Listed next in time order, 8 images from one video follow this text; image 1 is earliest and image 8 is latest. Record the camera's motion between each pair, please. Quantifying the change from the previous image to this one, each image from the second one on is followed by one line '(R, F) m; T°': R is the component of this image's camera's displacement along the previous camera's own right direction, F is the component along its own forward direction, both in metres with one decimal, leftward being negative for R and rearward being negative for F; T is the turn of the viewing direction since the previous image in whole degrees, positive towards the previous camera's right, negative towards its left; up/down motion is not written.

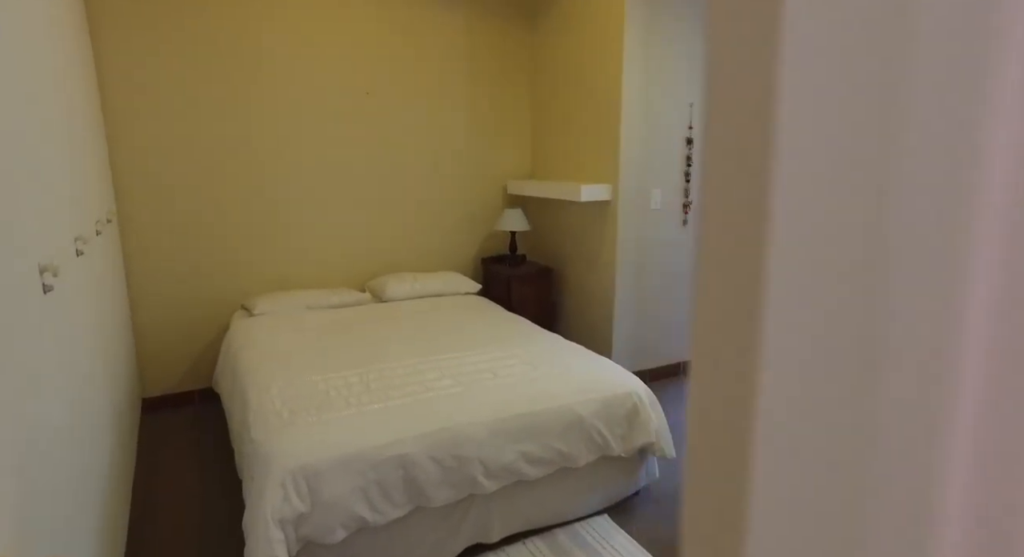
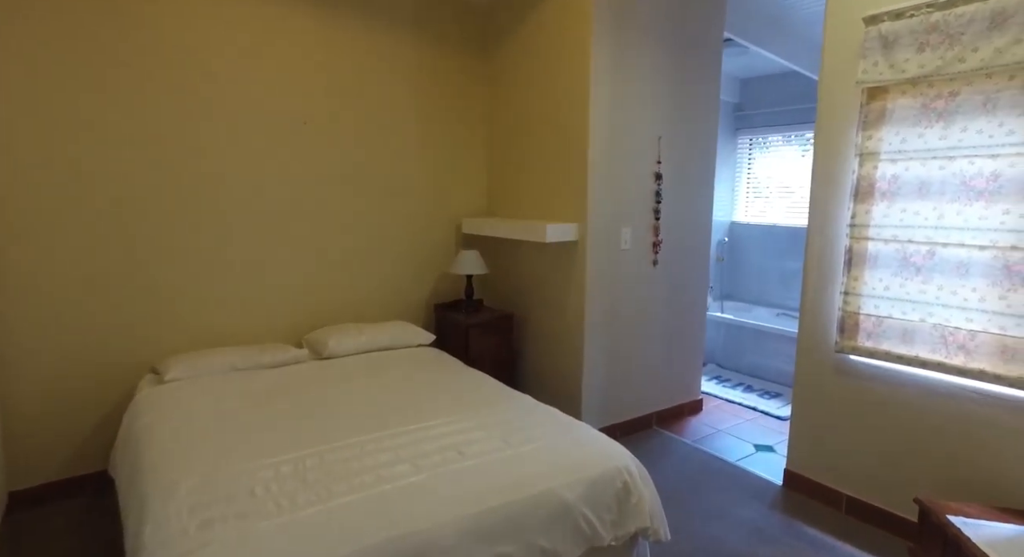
(-0.1, +0.3) m; +6°
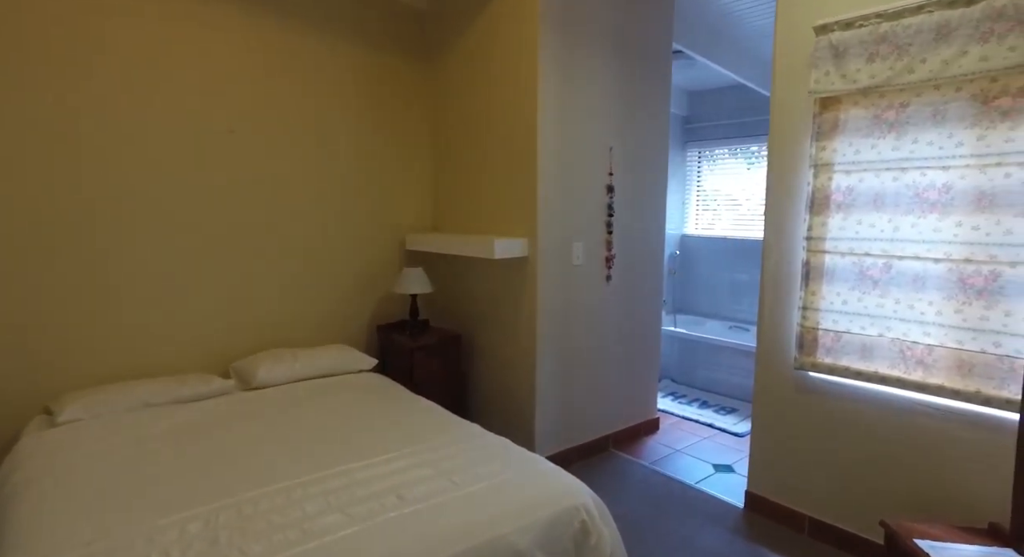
(0.0, +0.2) m; +5°
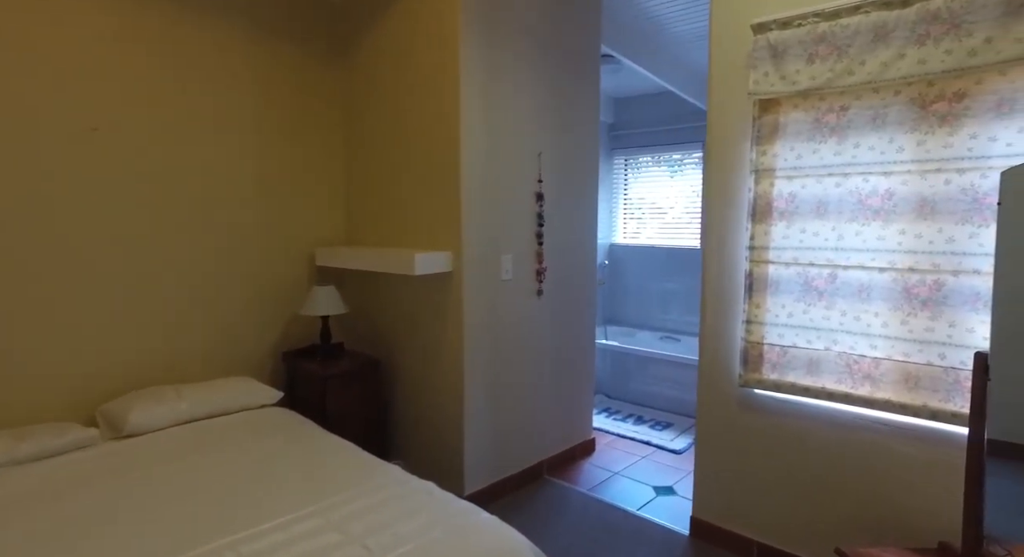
(0.0, +0.3) m; +8°
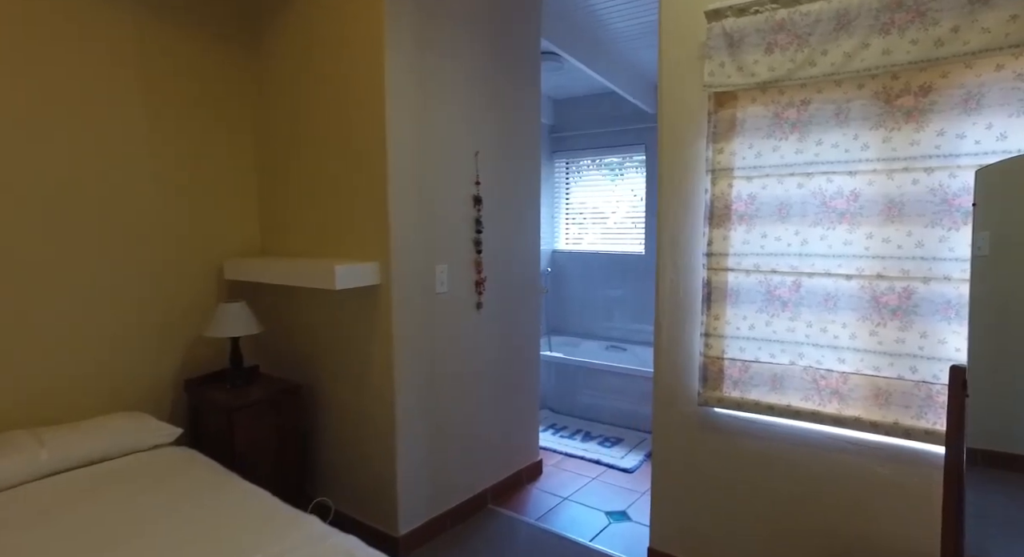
(0.0, +0.2) m; +6°
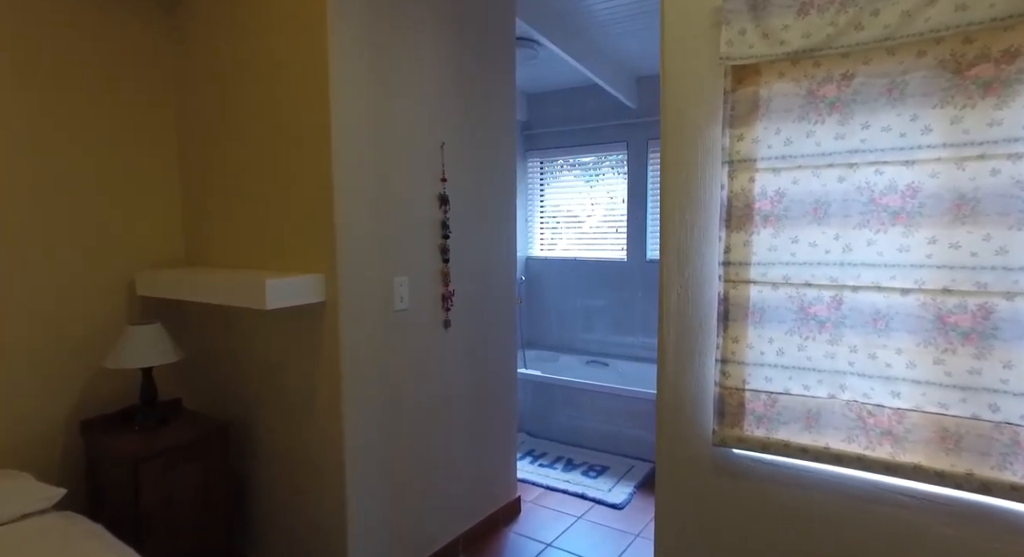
(0.0, +0.4) m; +3°
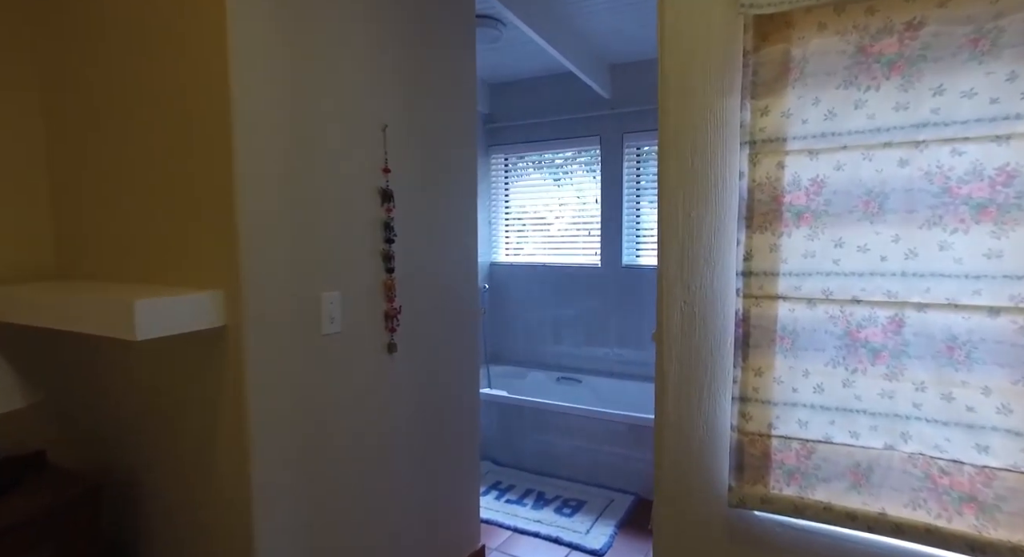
(0.0, +0.4) m; +4°
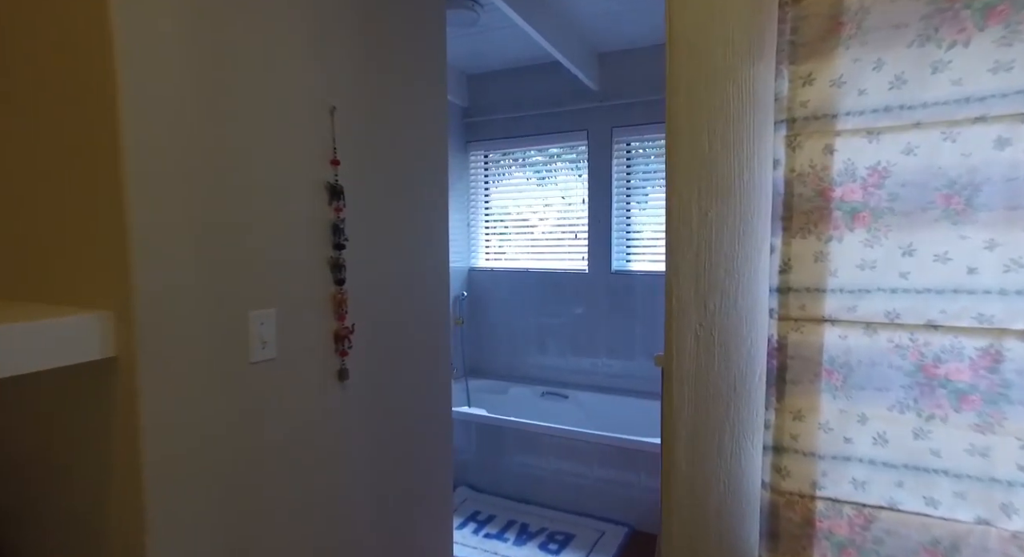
(0.0, +0.3) m; +2°
